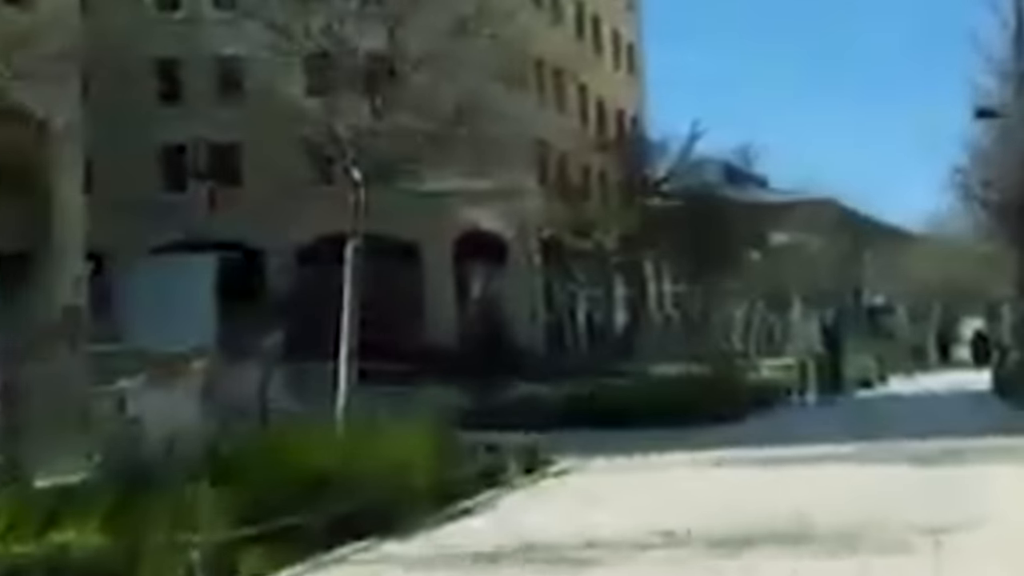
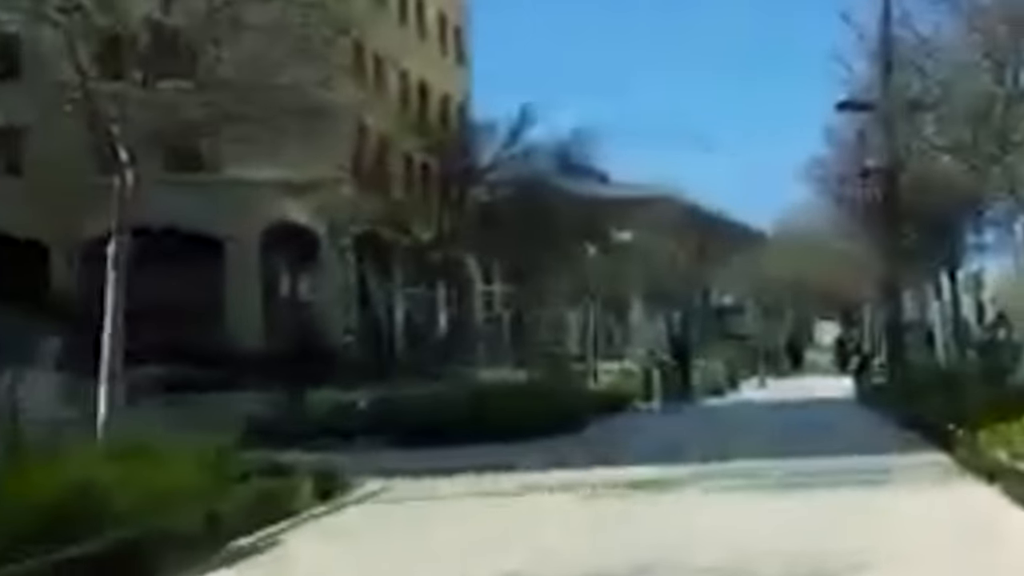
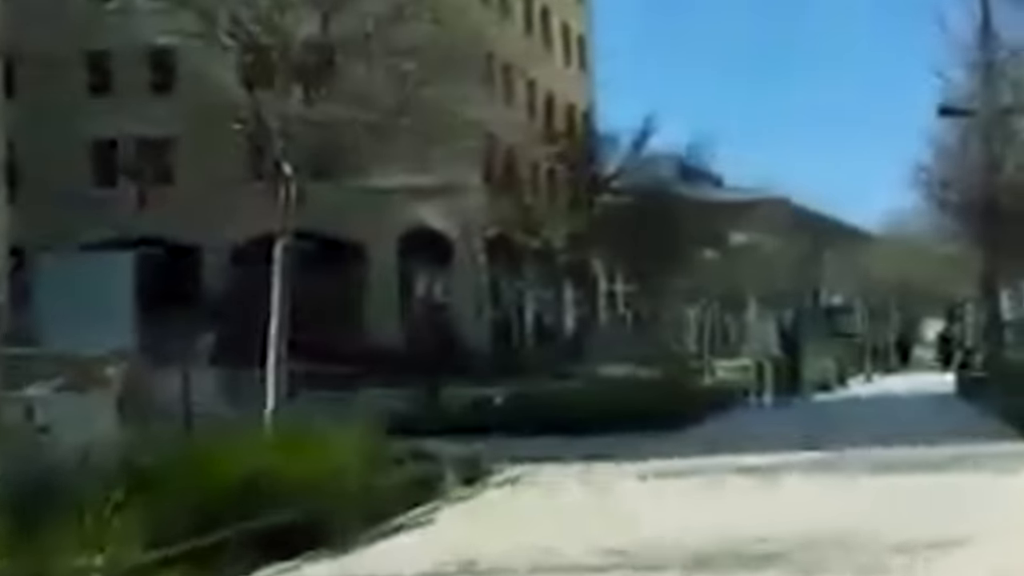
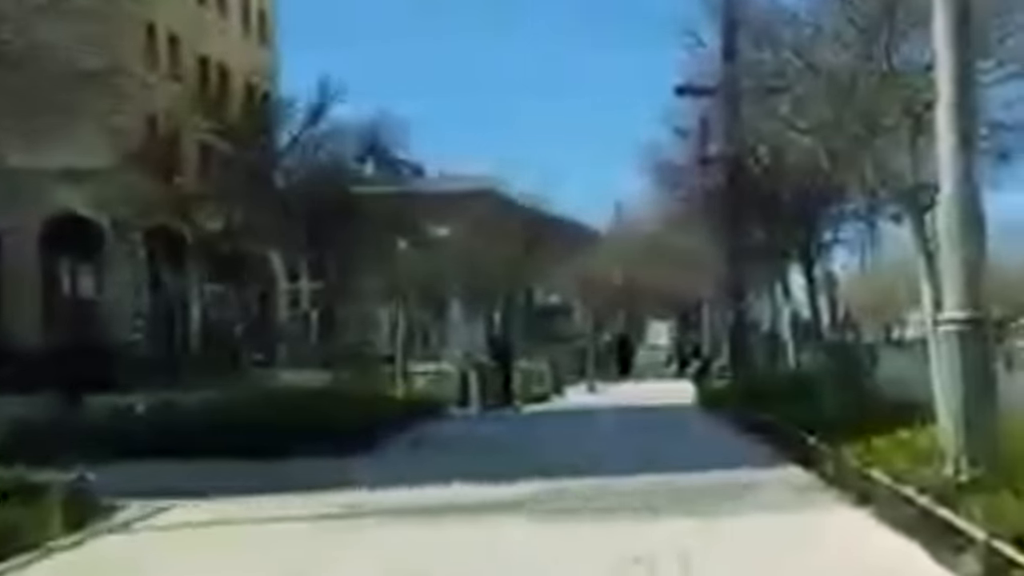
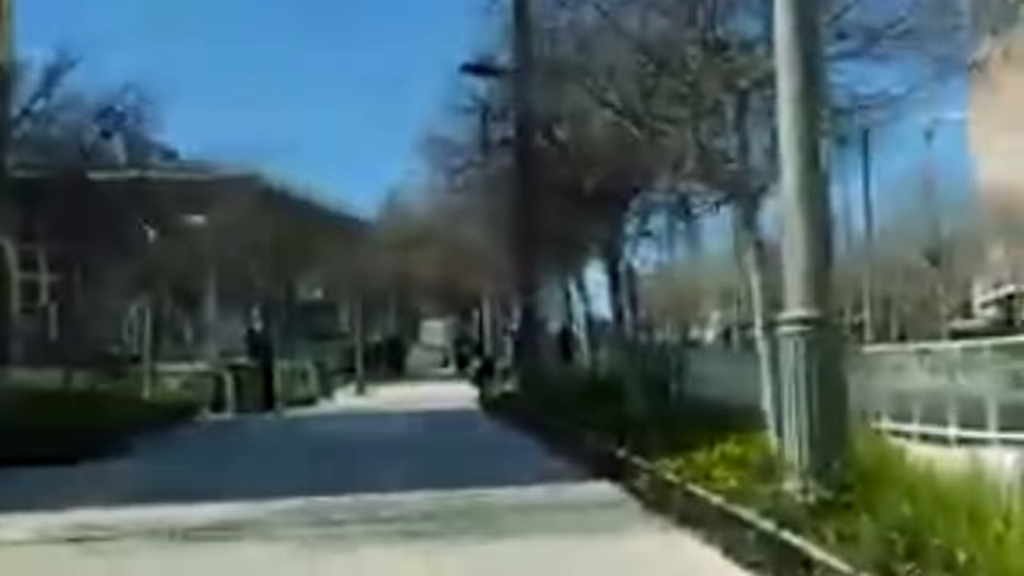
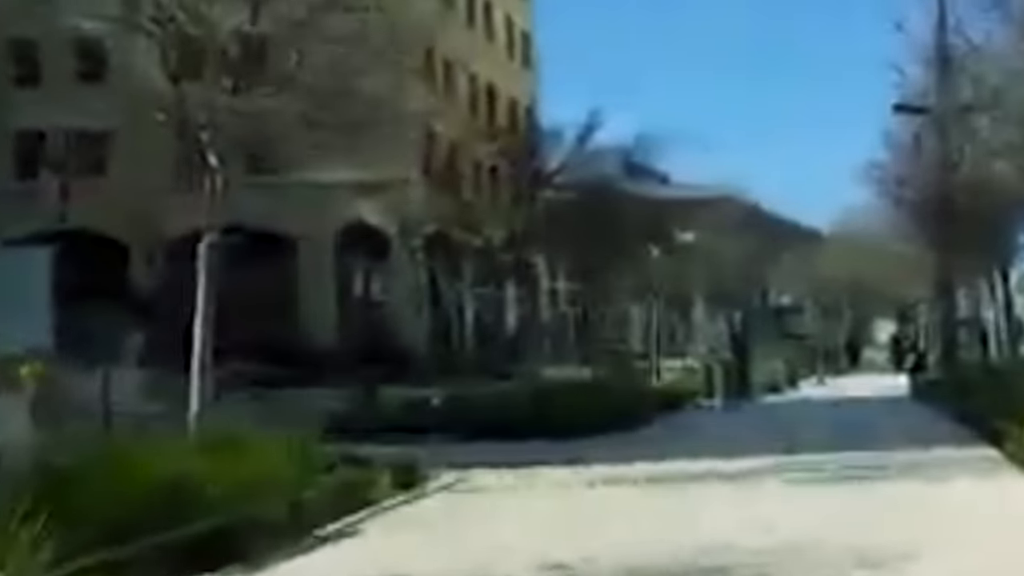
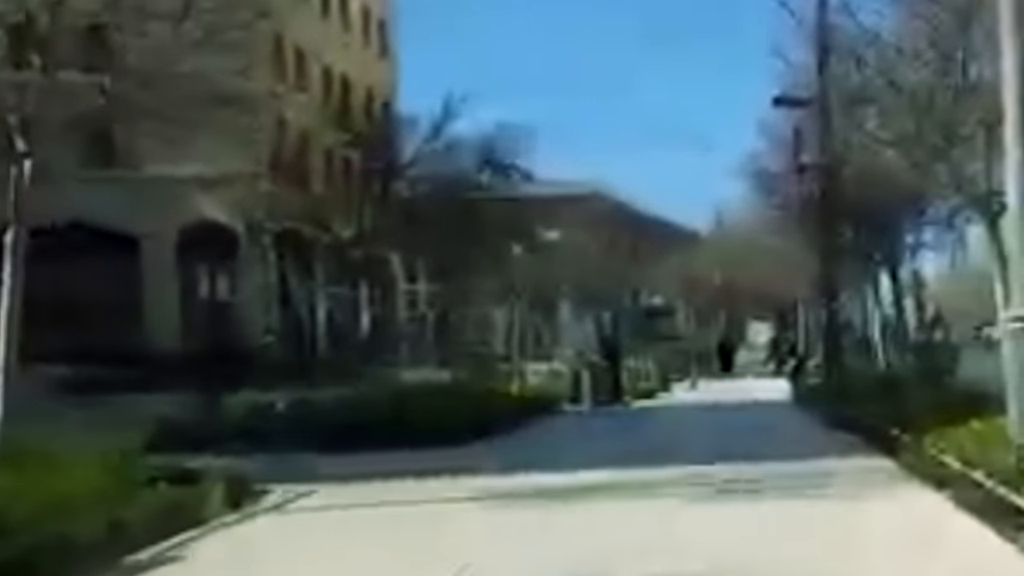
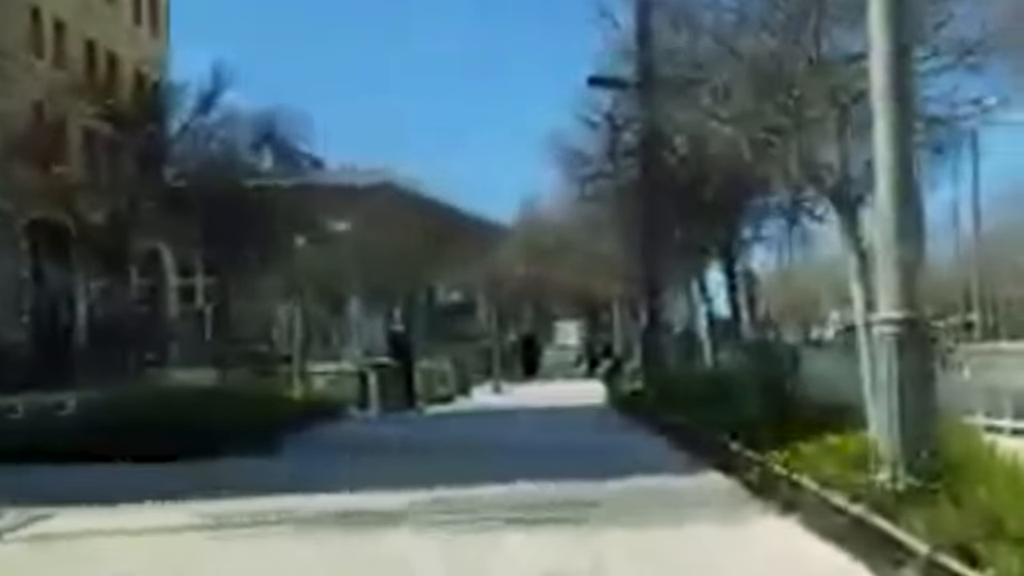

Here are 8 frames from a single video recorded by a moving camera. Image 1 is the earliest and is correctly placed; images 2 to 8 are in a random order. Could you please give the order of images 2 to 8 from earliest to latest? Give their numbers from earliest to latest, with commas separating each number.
3, 6, 2, 7, 4, 8, 5
